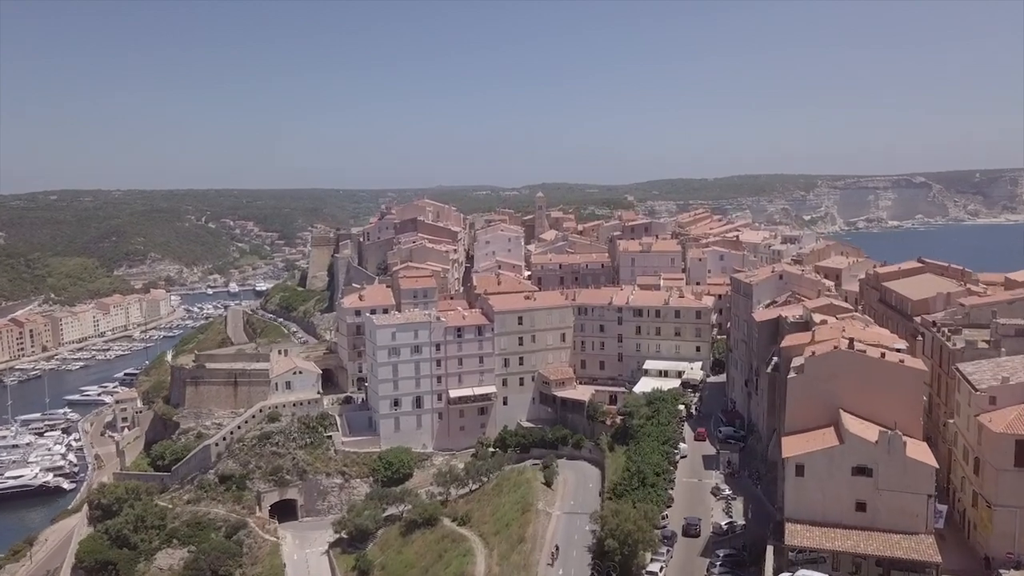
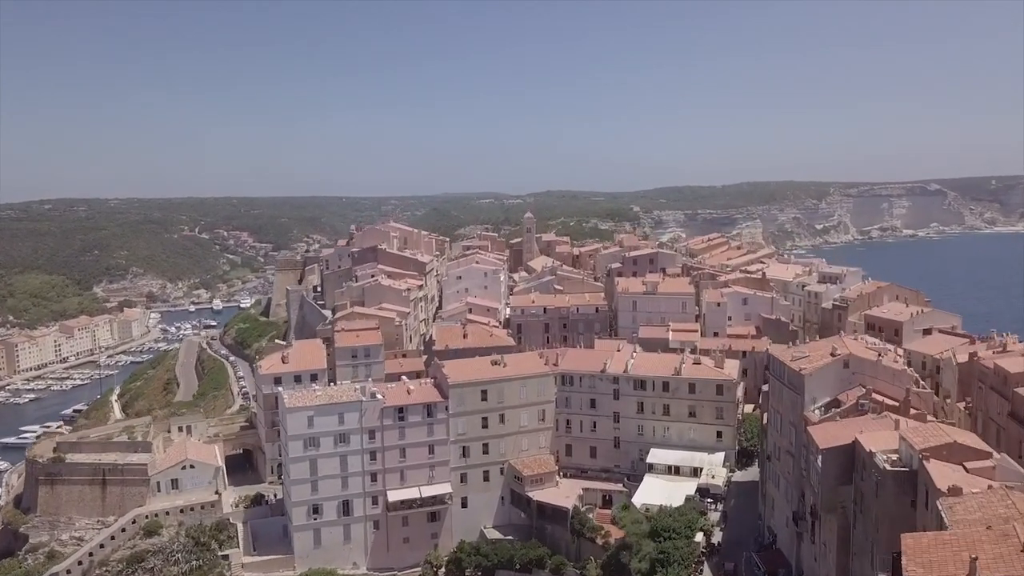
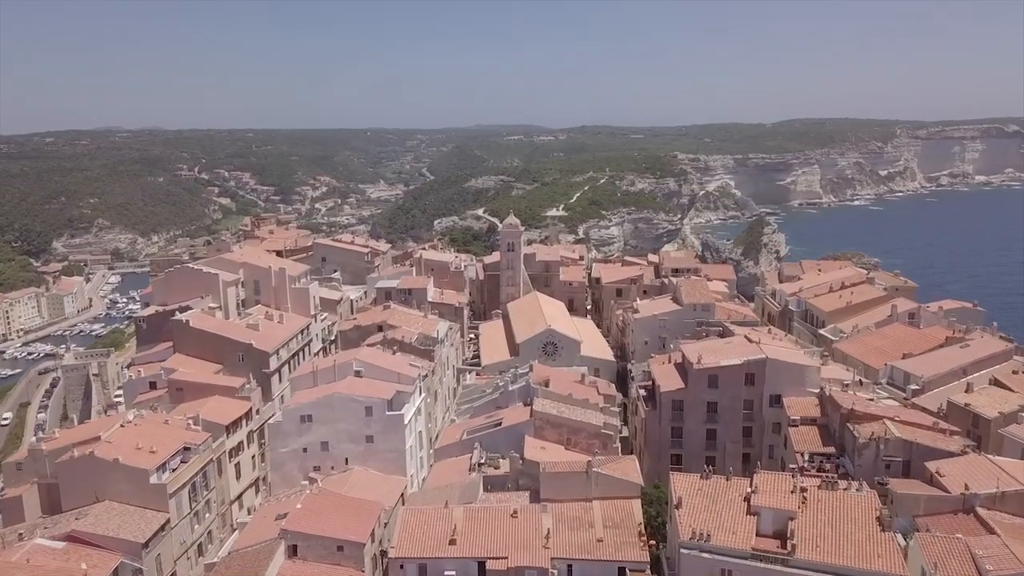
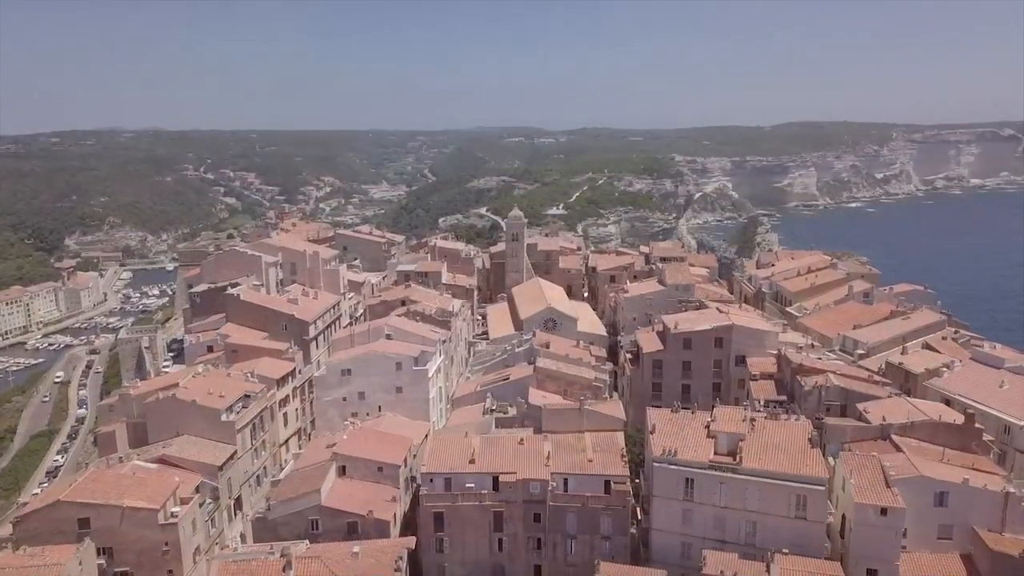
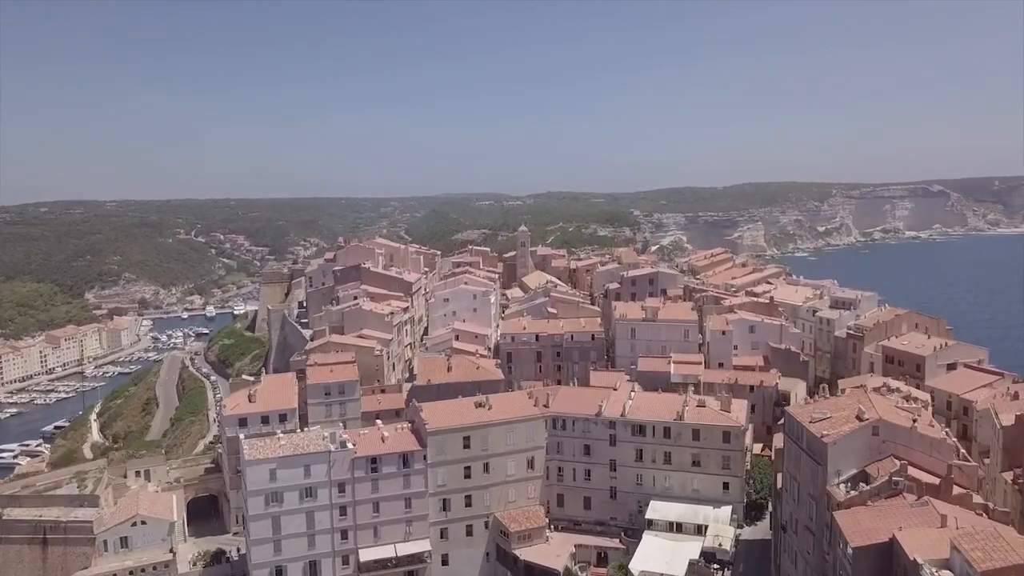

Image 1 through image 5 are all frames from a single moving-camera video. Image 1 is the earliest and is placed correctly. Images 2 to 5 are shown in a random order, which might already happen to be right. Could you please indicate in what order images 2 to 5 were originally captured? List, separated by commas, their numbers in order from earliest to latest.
2, 5, 4, 3
